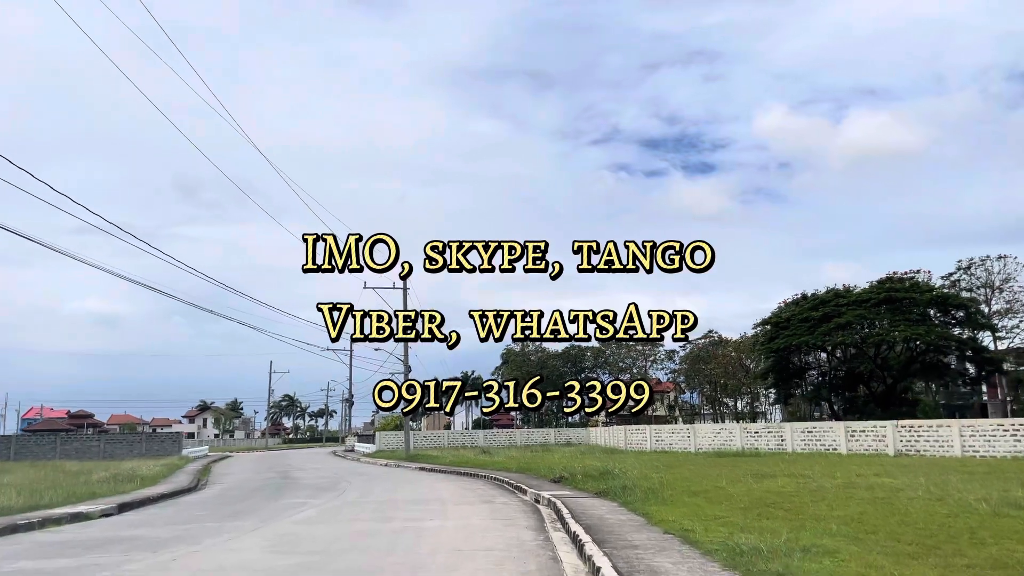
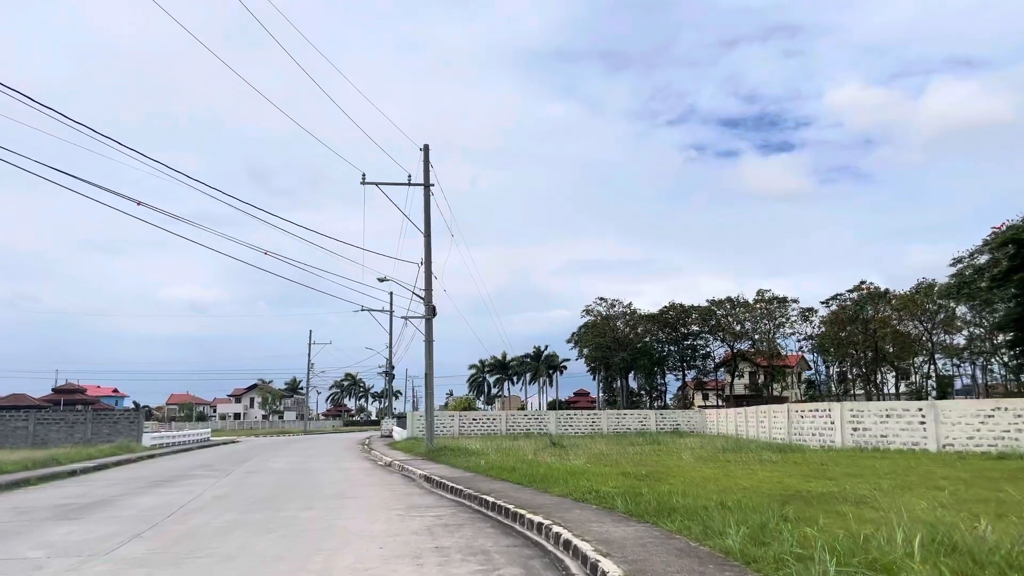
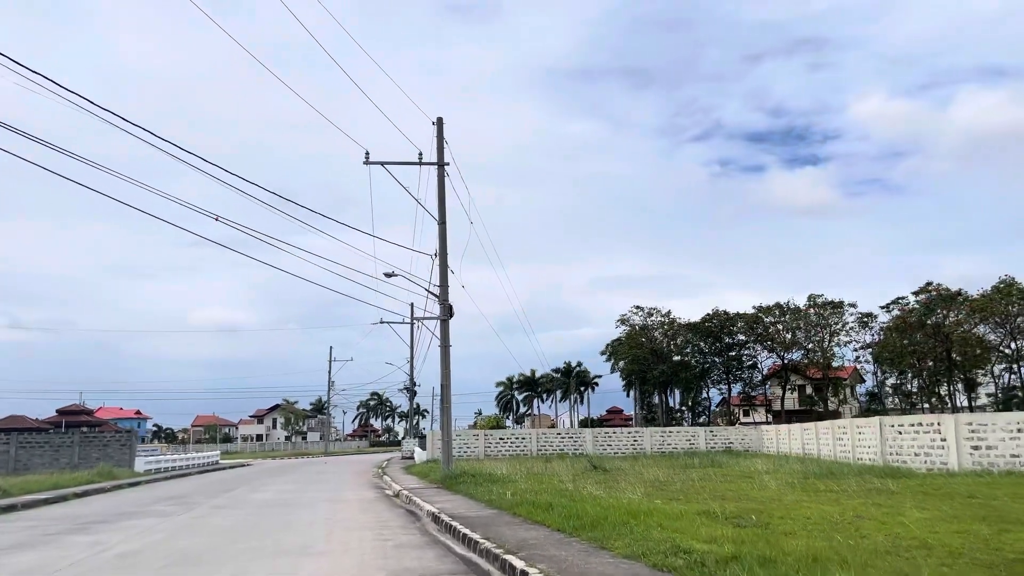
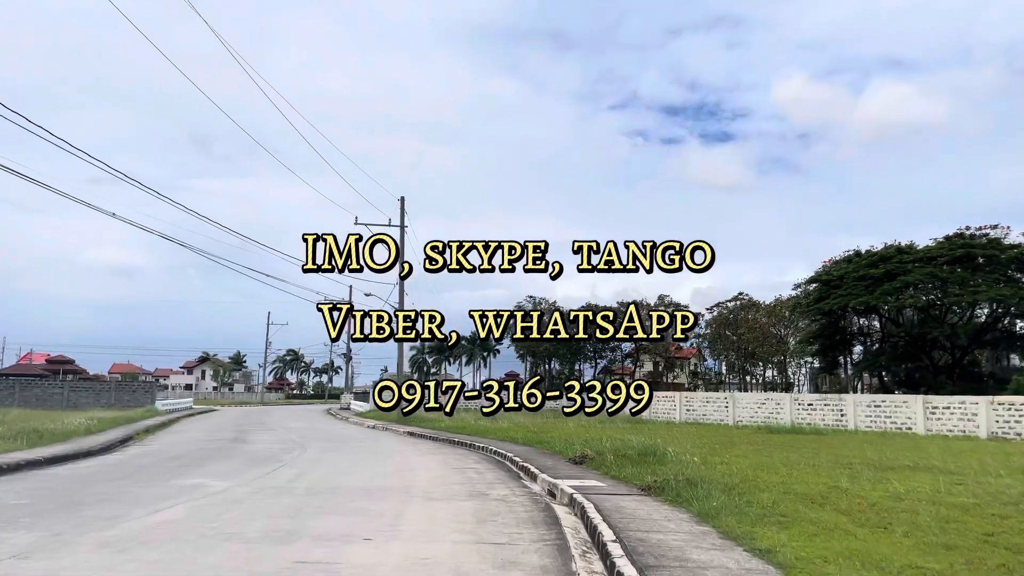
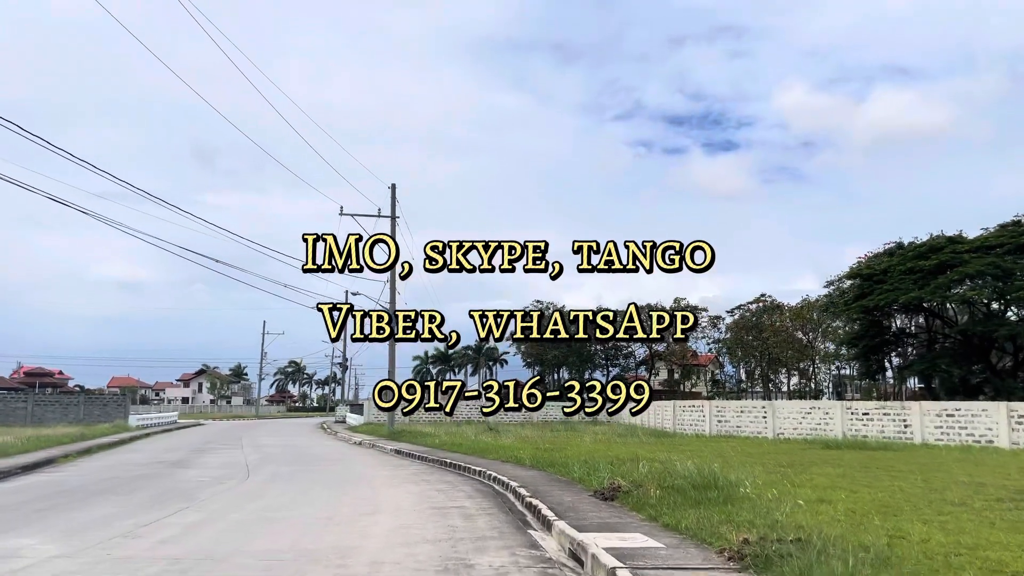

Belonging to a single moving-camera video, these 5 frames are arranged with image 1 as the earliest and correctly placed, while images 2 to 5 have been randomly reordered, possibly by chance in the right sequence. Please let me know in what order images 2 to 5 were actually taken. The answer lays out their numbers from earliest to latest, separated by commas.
4, 5, 2, 3
